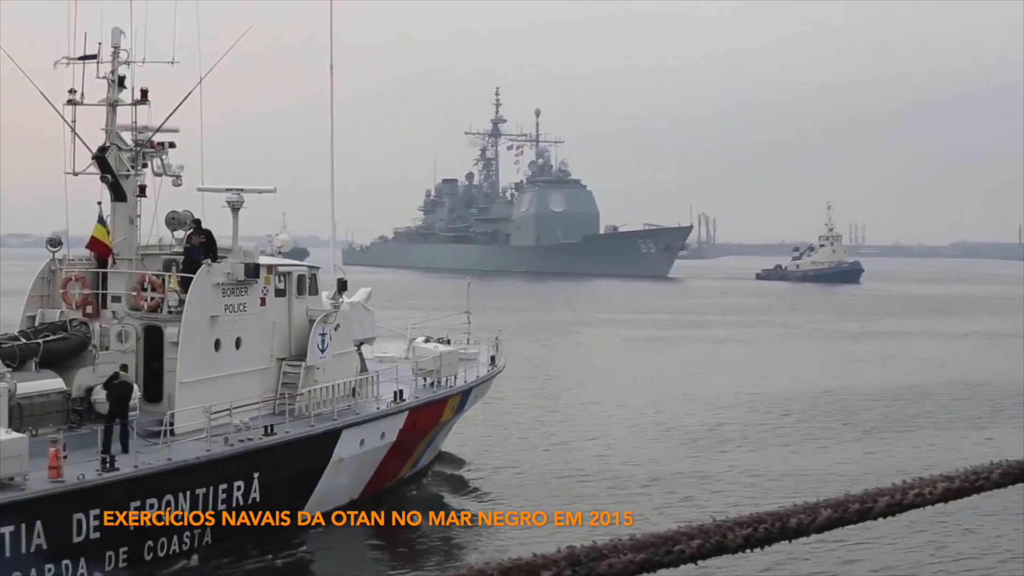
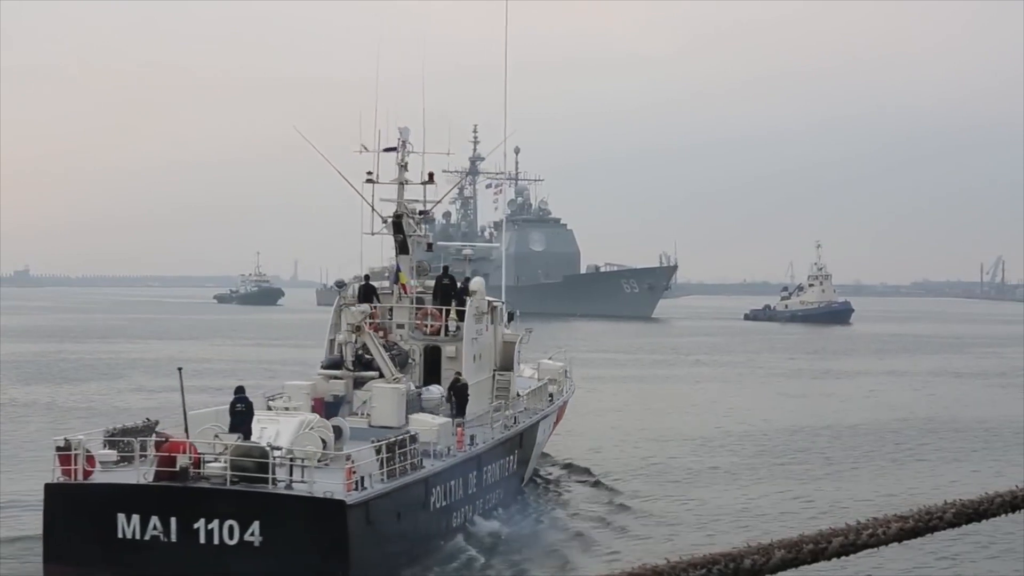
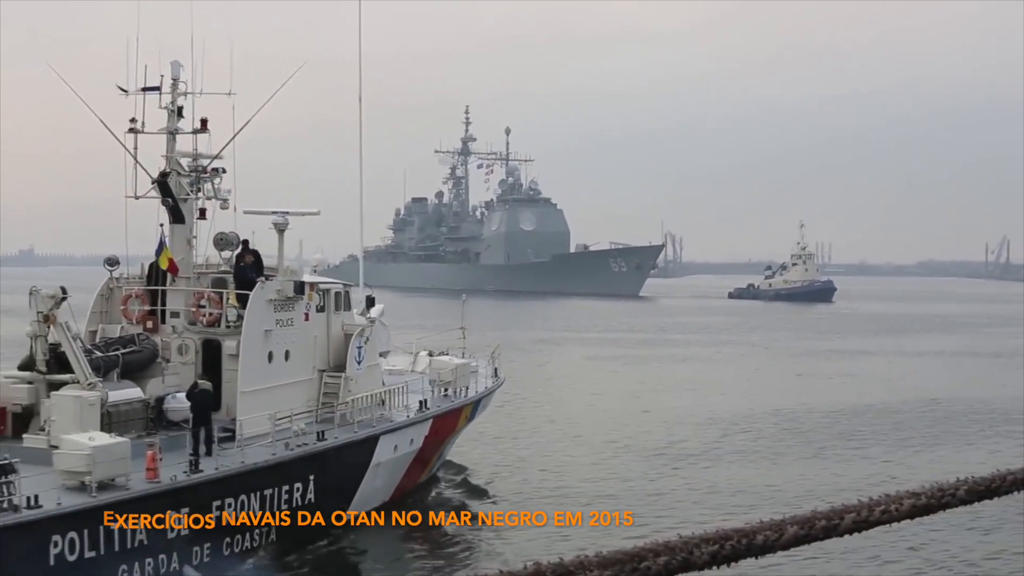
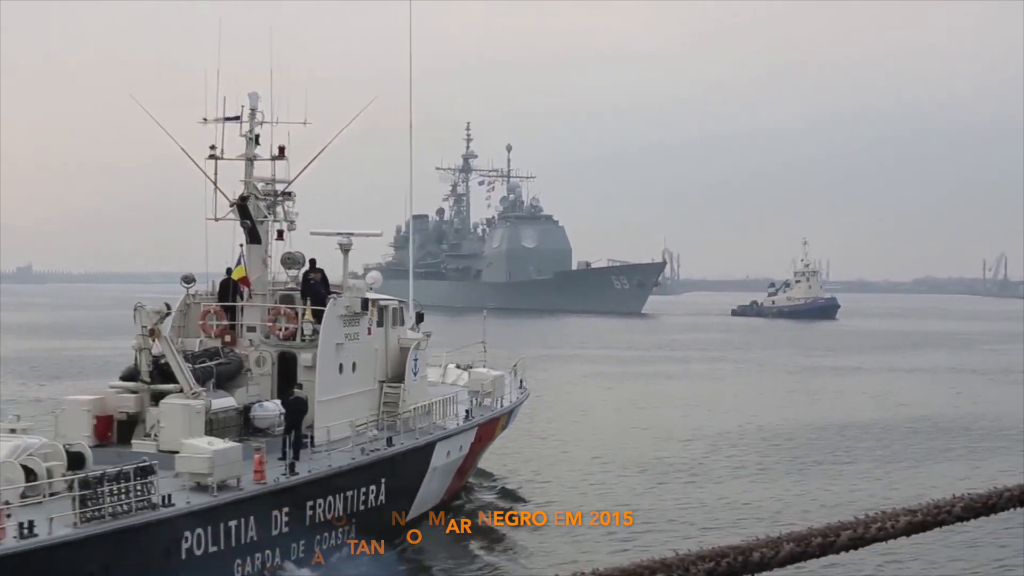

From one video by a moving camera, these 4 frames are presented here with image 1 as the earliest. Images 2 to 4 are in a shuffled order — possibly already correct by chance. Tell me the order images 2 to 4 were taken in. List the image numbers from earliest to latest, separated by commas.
3, 4, 2
